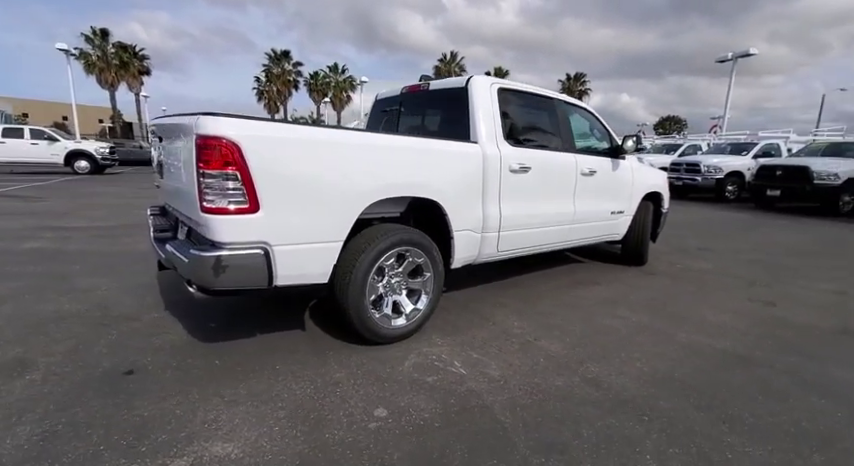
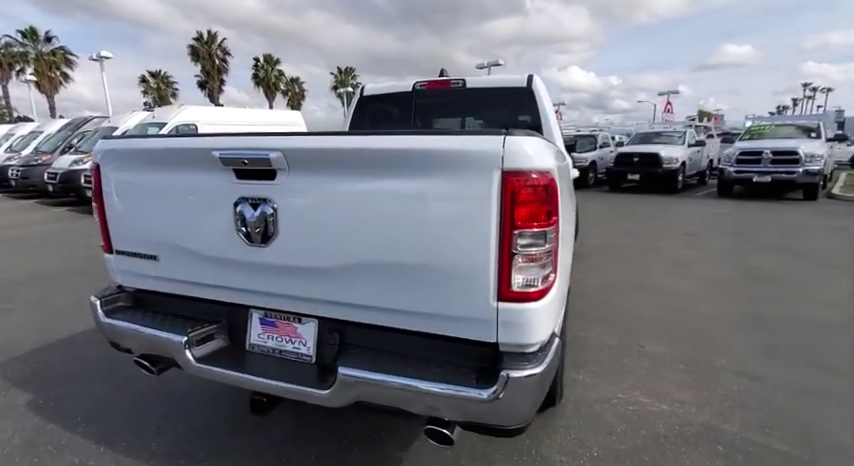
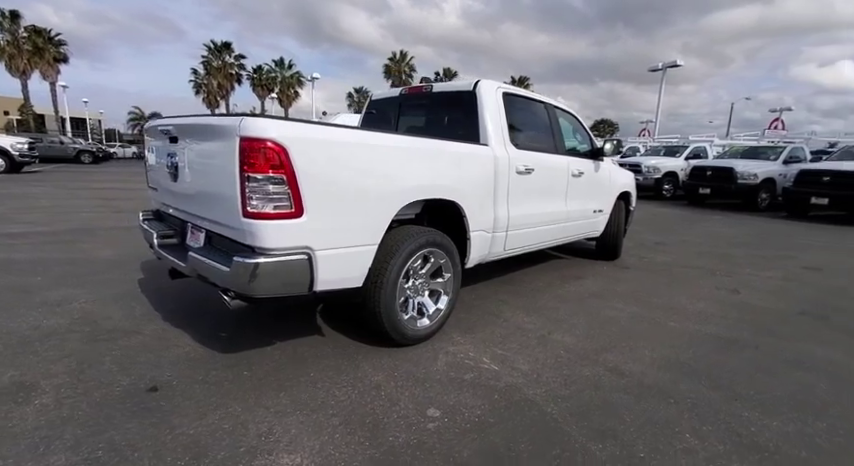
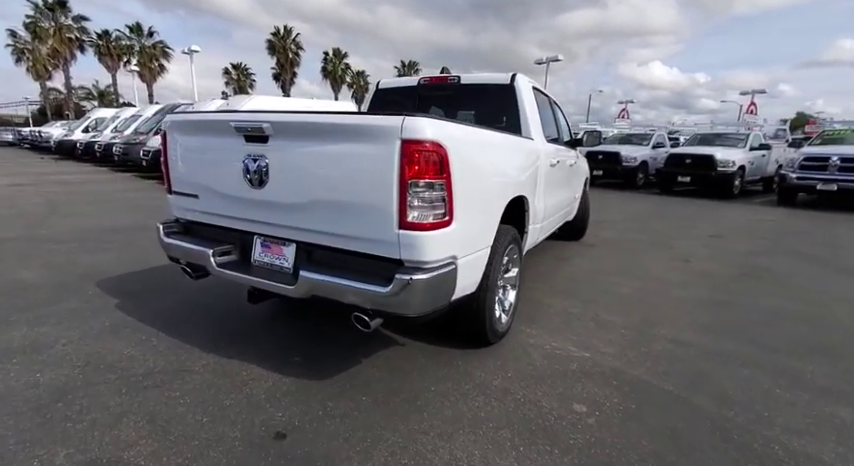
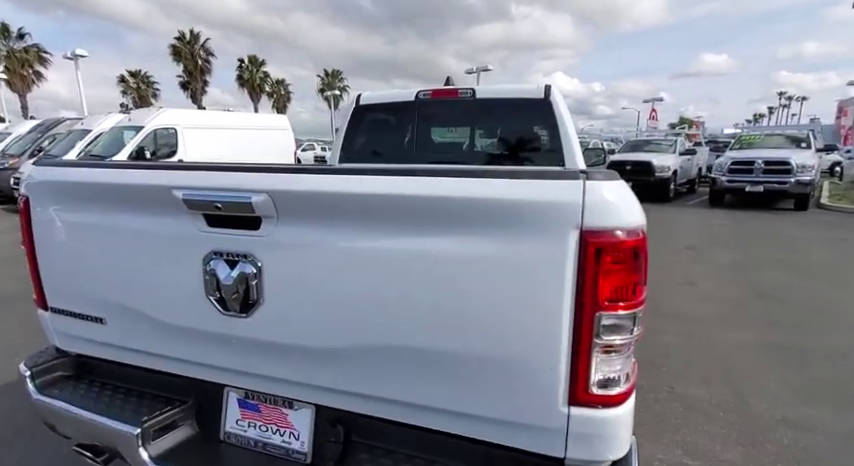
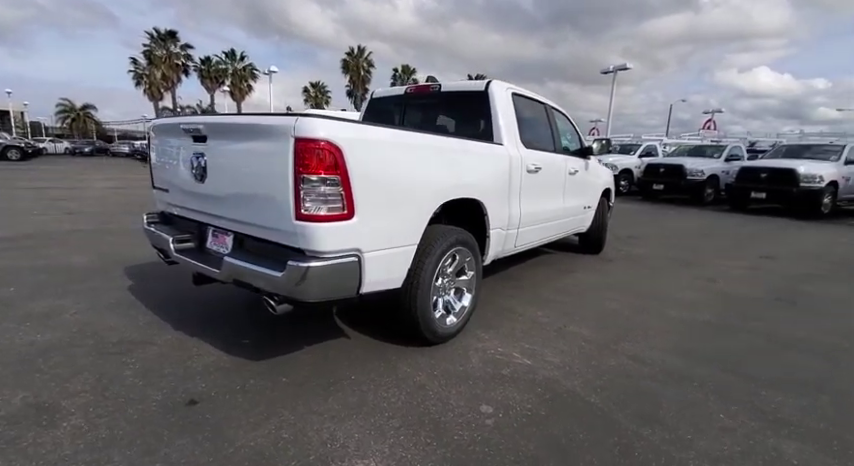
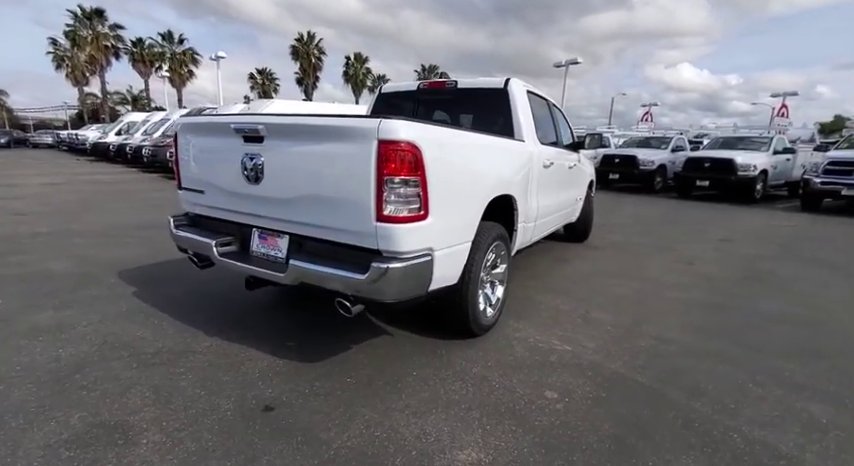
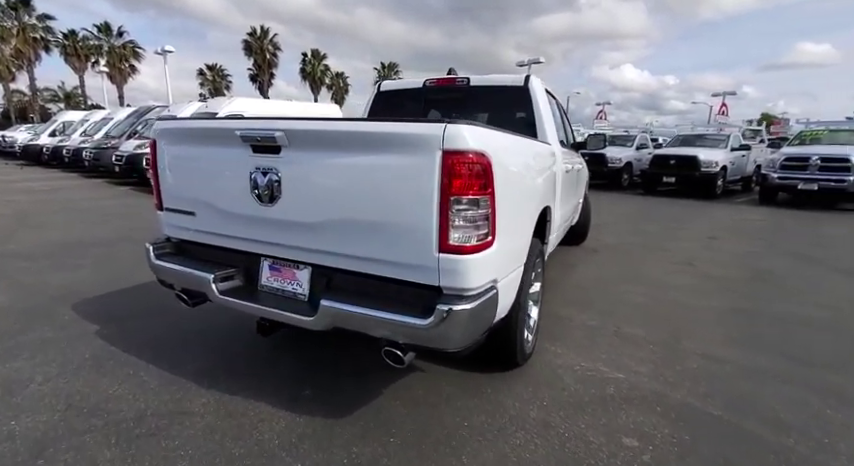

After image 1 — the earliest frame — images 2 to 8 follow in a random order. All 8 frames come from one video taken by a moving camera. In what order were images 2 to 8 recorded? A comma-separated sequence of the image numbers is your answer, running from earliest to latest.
3, 6, 7, 4, 8, 2, 5
